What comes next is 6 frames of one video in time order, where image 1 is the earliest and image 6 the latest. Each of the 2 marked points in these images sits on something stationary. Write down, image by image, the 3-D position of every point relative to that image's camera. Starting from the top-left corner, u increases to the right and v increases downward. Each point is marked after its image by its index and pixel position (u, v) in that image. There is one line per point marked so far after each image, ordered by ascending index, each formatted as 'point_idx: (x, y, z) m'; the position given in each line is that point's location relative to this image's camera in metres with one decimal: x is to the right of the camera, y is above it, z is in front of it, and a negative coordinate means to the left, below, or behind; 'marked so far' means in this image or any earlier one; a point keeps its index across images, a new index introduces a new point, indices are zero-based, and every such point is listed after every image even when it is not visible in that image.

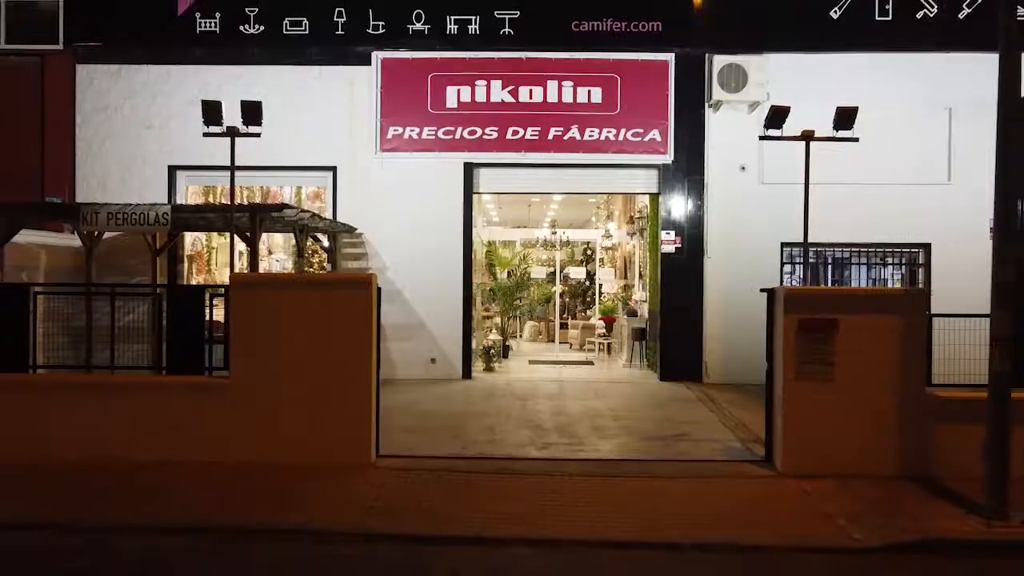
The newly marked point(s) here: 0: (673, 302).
0: (+2.0, -0.2, +9.9) m
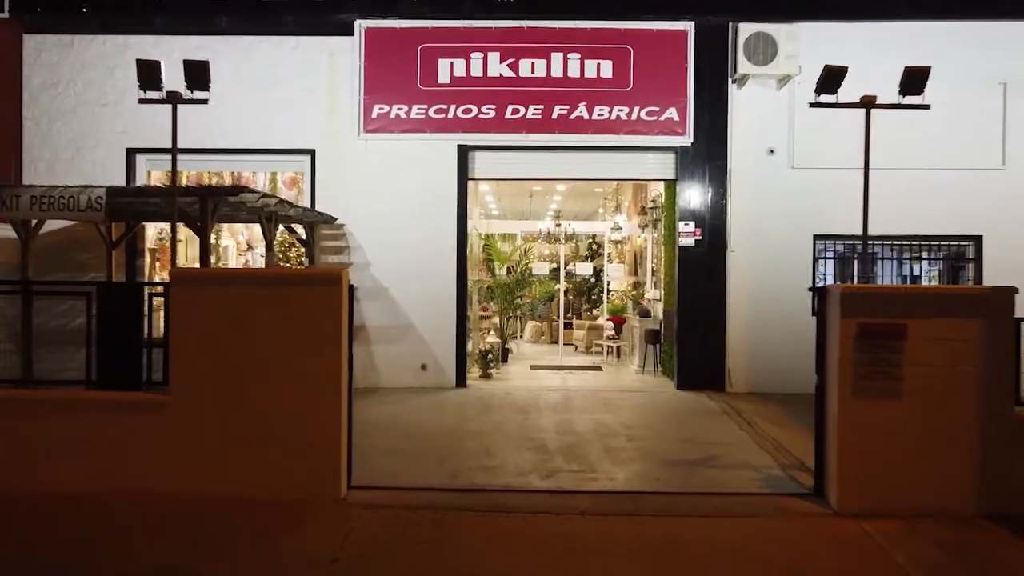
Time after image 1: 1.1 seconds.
0: (+2.0, -0.2, +8.9) m
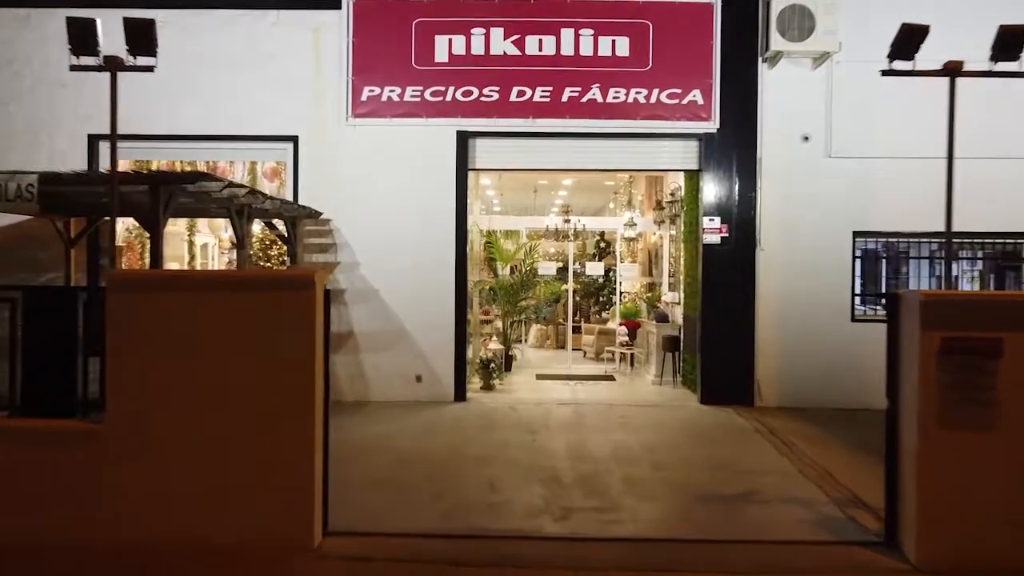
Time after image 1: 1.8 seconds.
0: (+2.1, -0.2, +8.0) m
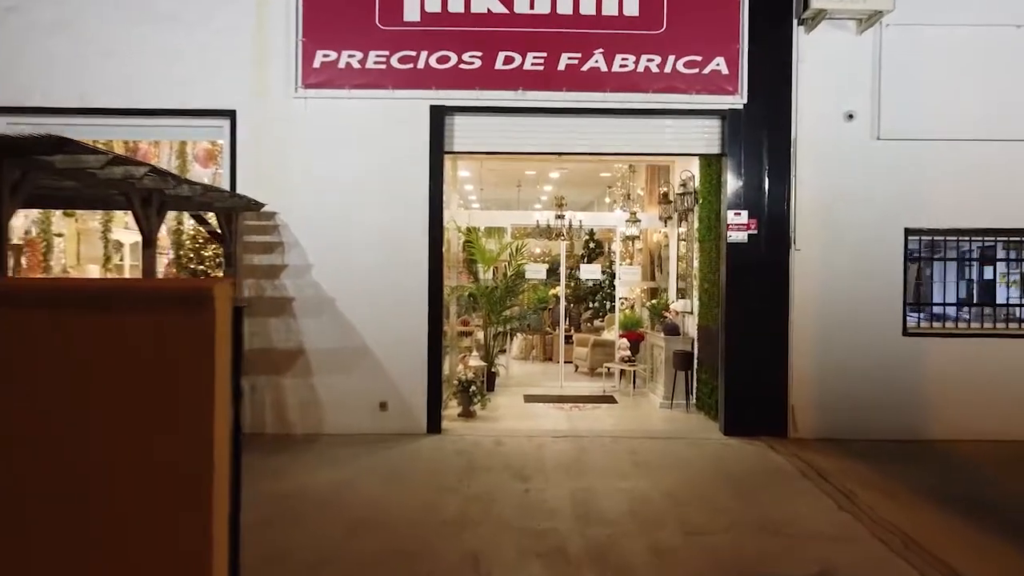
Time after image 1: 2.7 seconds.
0: (+1.9, -0.3, +6.6) m
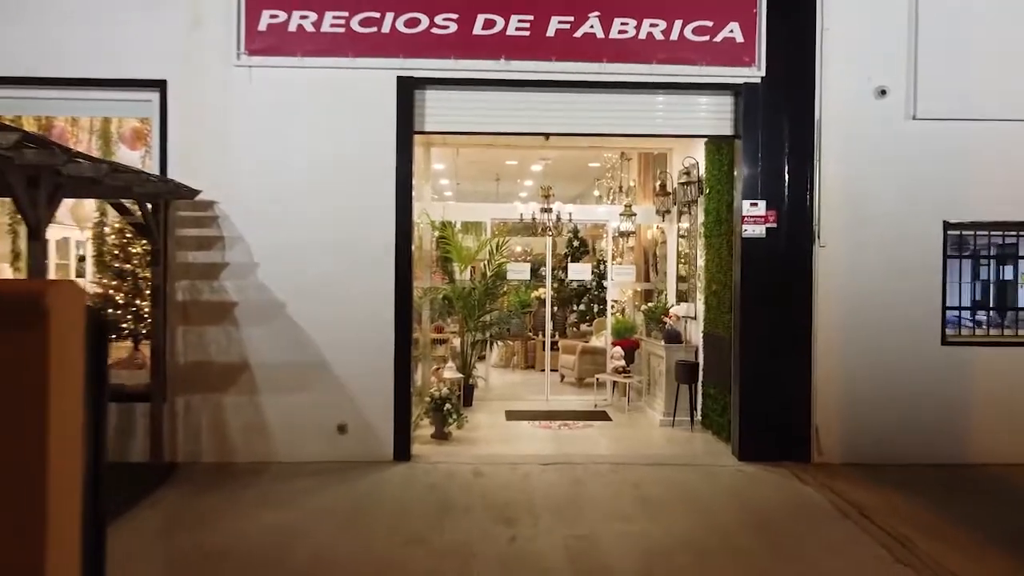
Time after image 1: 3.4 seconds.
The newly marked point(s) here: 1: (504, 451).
0: (+1.8, -0.3, +5.7) m
1: (-0.1, -1.2, +6.0) m
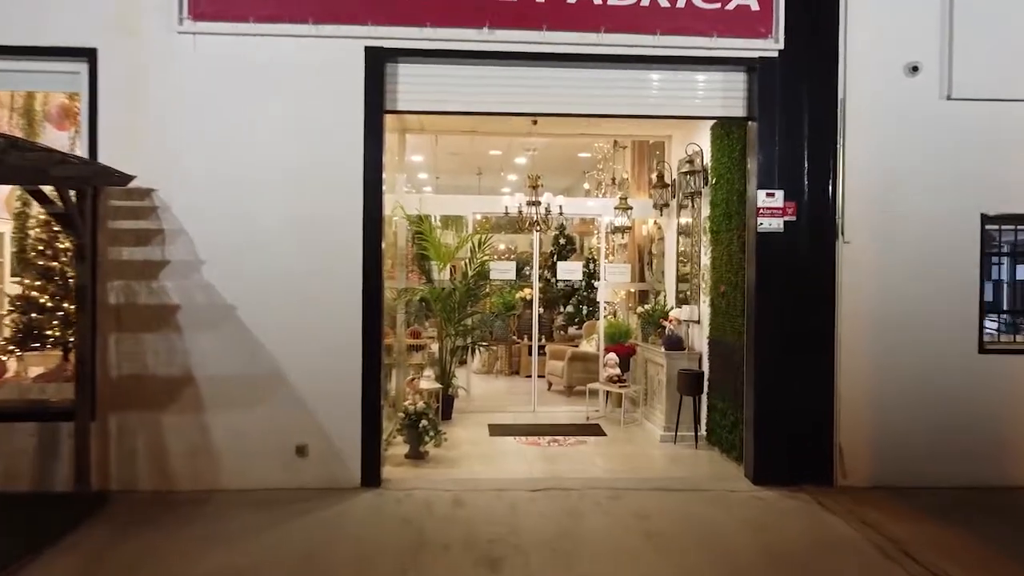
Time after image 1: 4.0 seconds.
0: (+1.7, -0.3, +5.1) m
1: (-0.2, -1.2, +5.3) m
